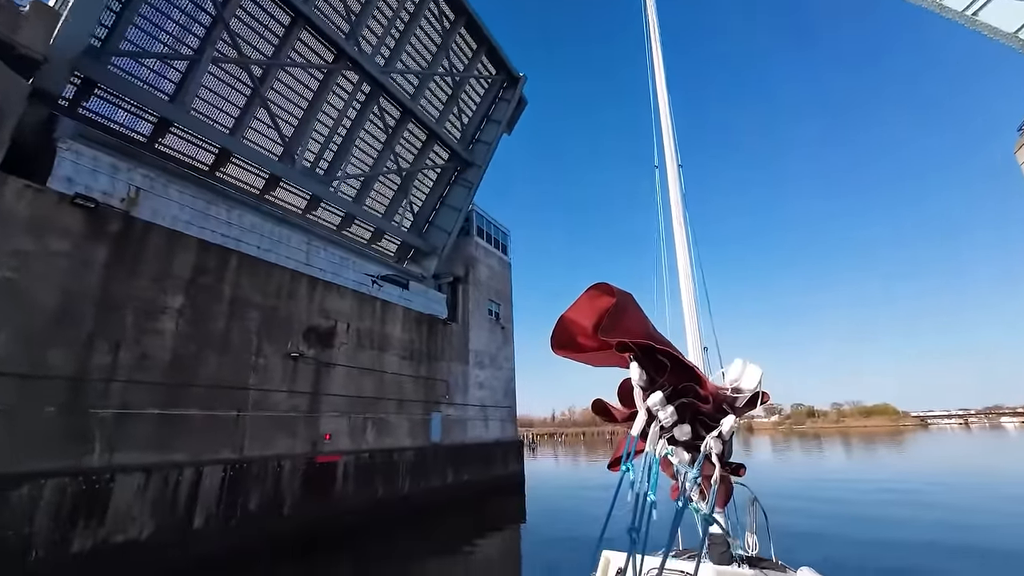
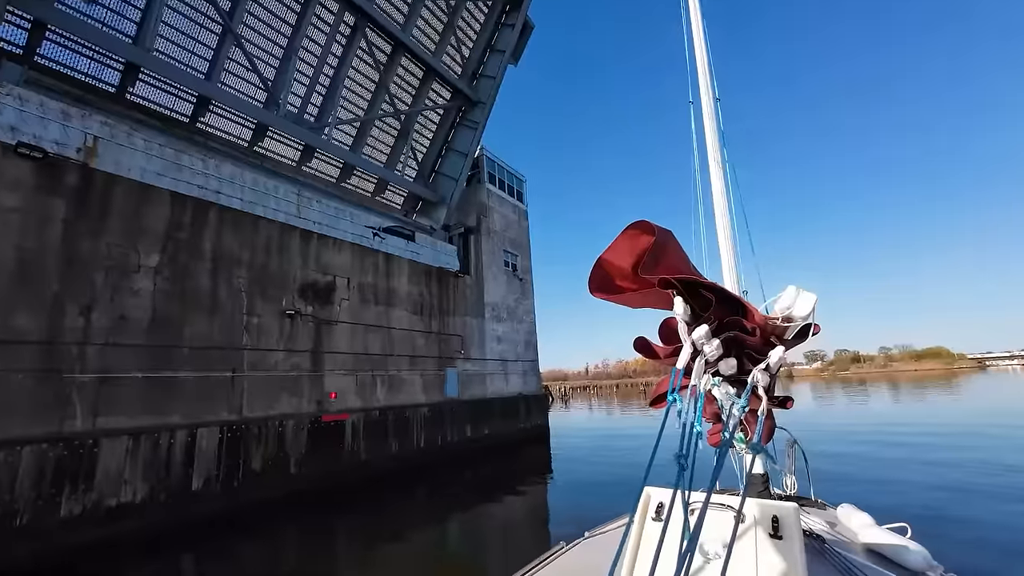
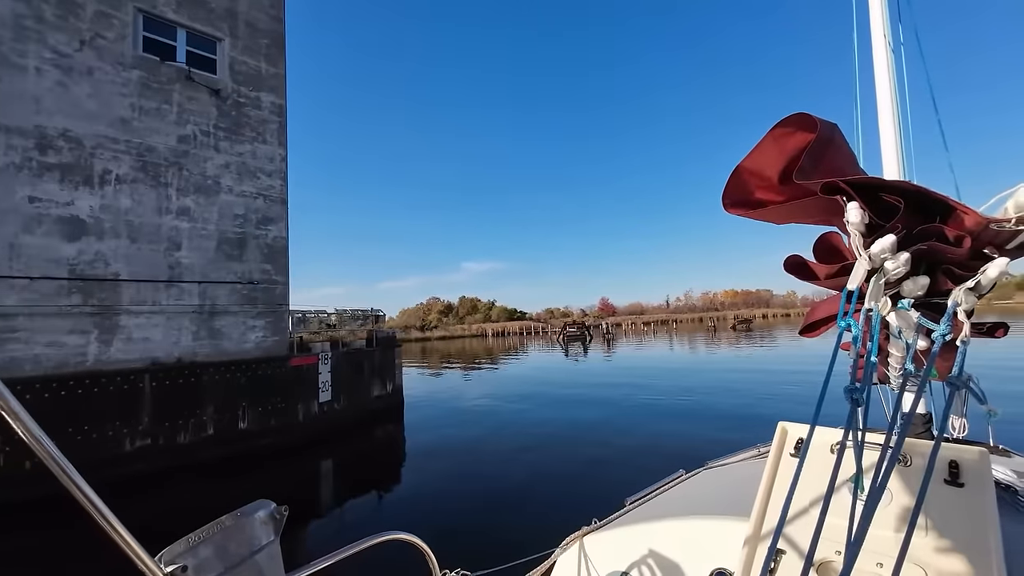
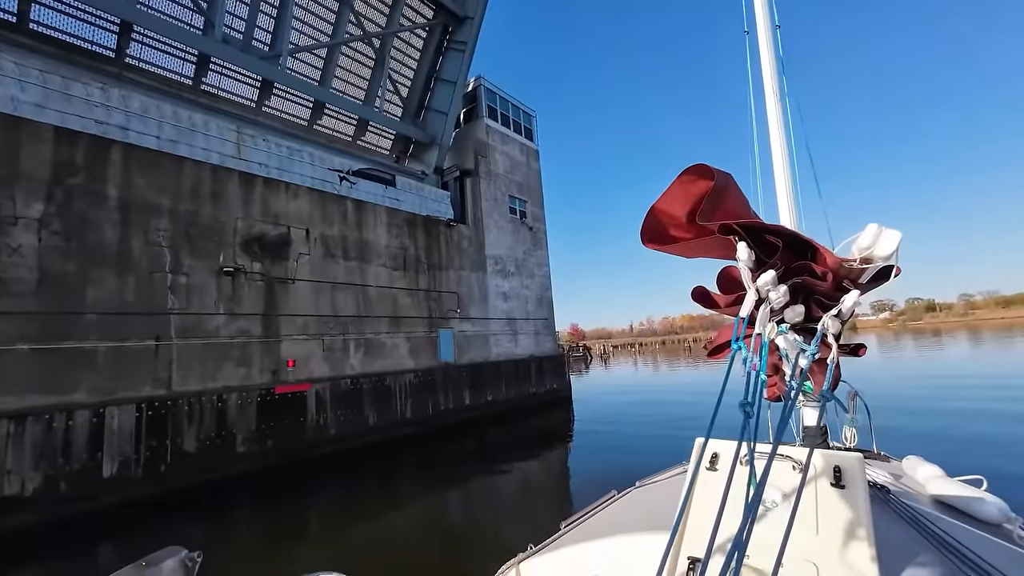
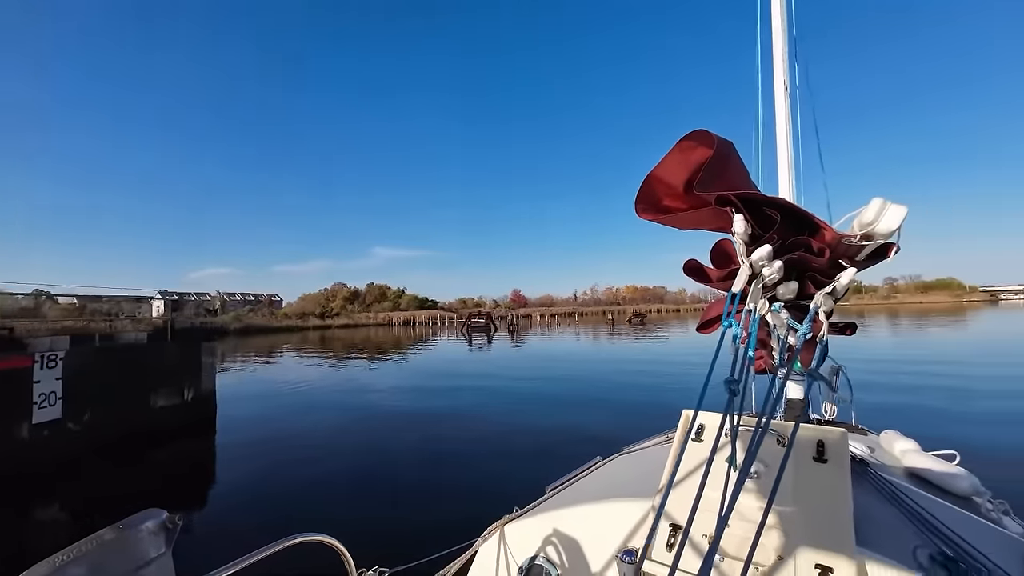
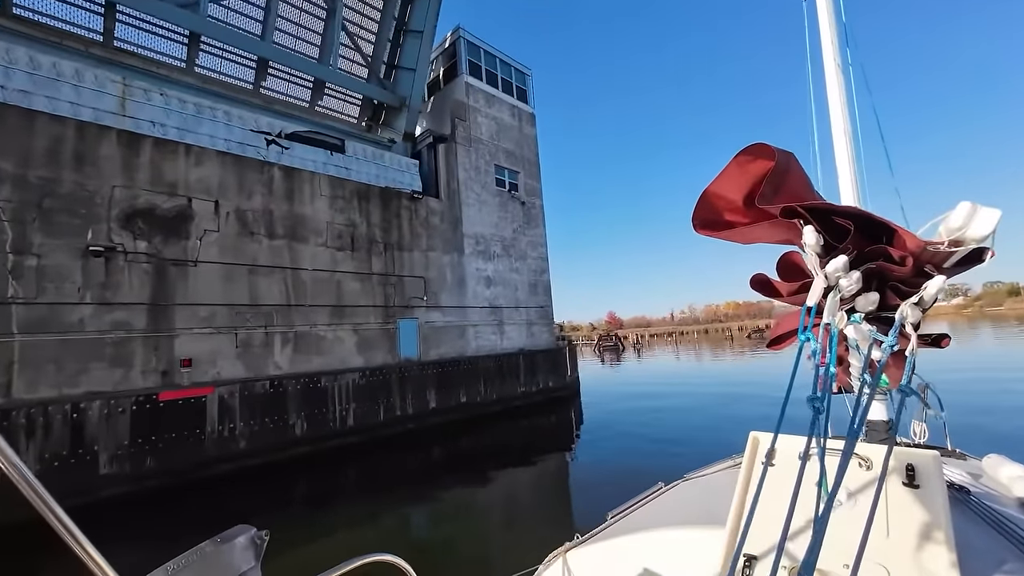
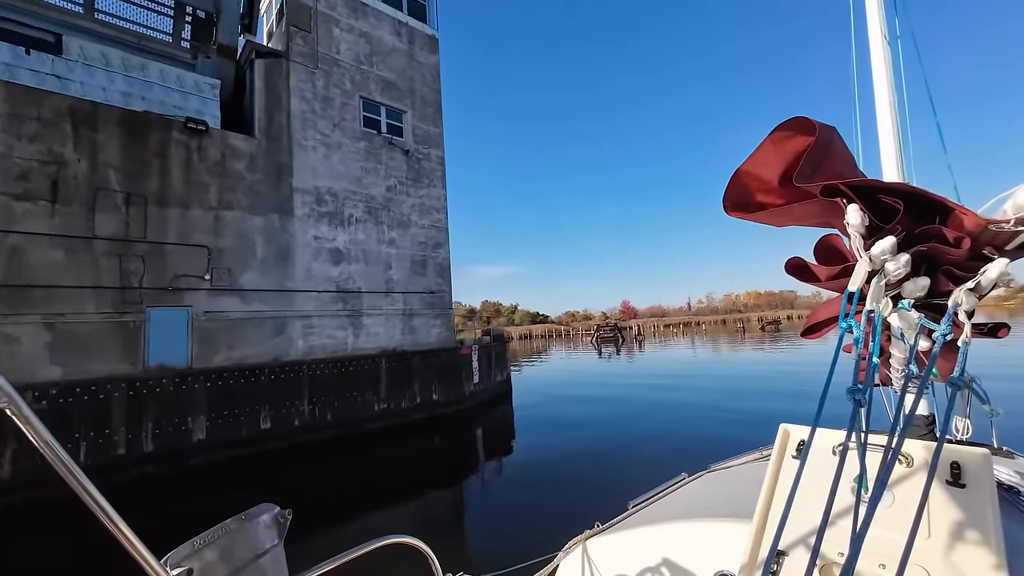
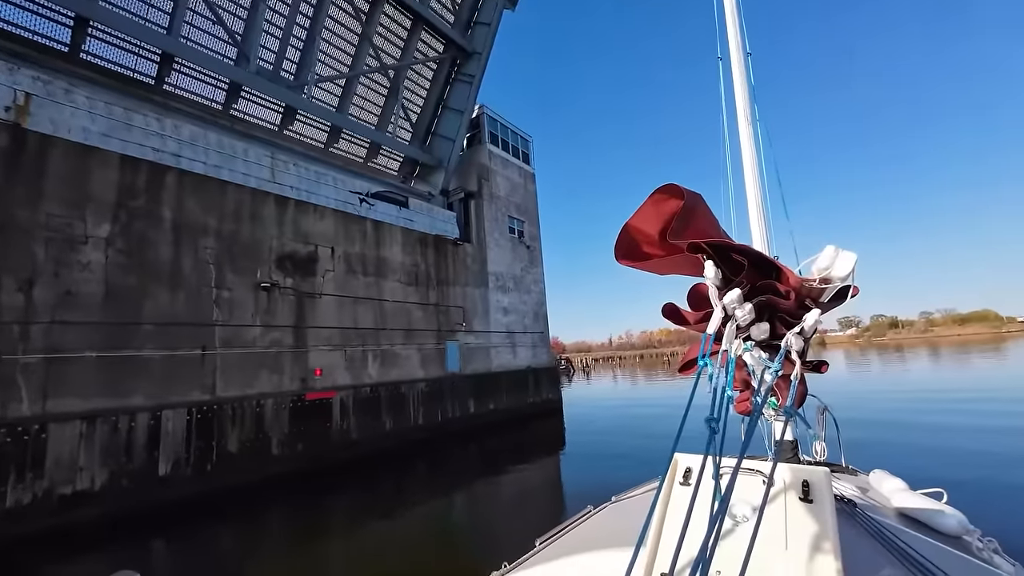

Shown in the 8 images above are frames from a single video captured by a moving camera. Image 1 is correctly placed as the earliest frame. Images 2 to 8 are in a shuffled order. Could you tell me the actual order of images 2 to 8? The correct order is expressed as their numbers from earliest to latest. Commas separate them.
2, 8, 4, 6, 7, 3, 5
